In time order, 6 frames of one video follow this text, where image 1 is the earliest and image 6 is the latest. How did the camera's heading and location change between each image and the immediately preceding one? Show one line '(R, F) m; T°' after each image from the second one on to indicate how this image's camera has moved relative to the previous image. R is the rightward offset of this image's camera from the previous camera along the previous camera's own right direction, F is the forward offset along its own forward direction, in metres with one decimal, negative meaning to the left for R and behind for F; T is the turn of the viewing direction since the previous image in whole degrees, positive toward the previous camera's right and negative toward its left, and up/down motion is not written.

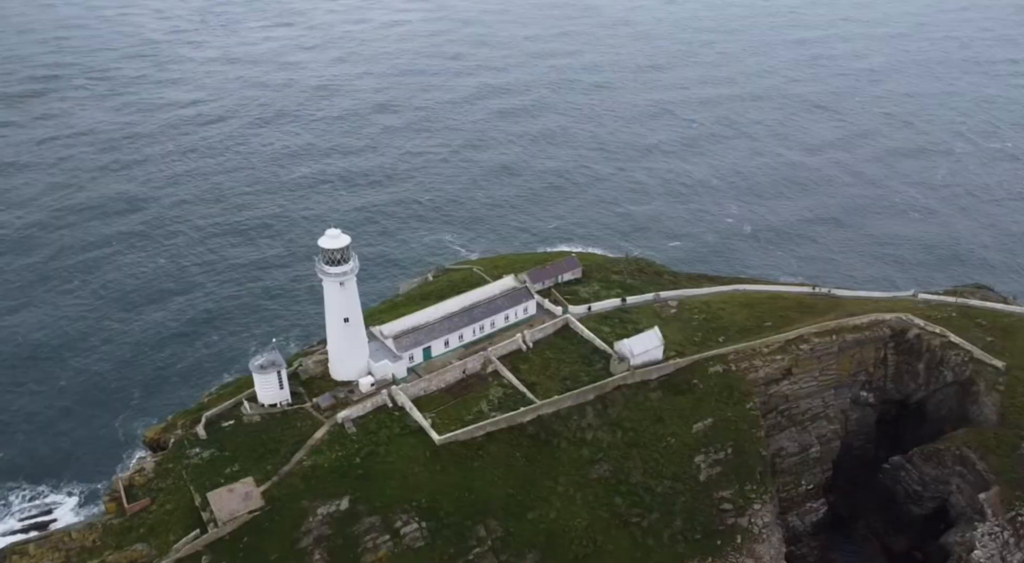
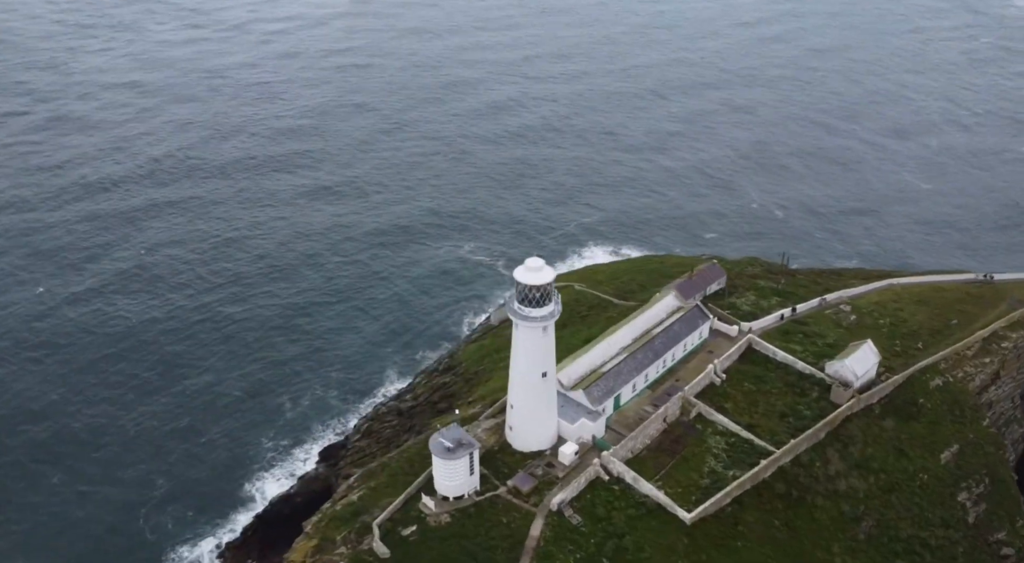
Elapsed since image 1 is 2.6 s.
(-16.3, +13.0) m; +7°
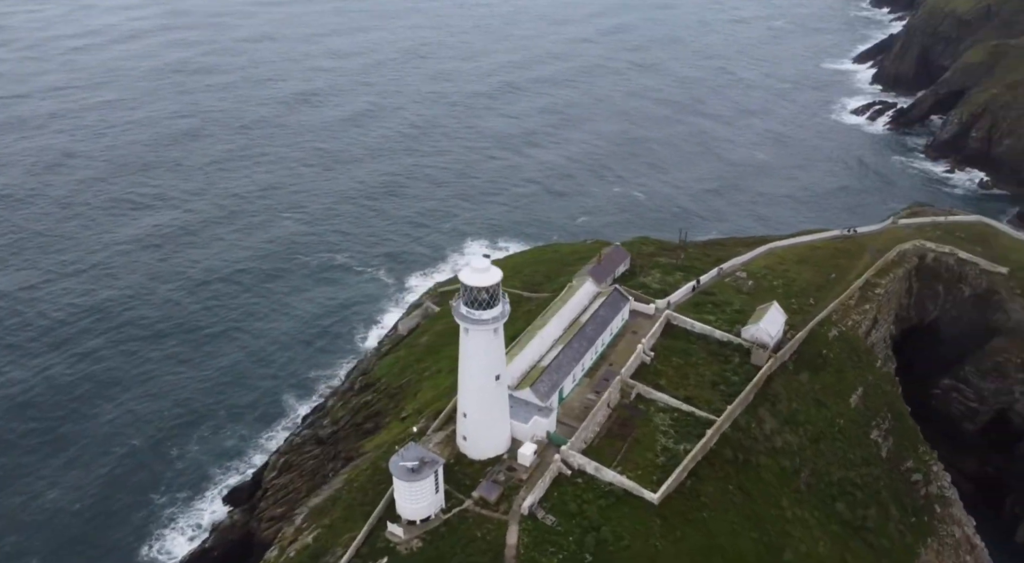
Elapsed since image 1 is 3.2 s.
(-5.6, +0.8) m; +11°
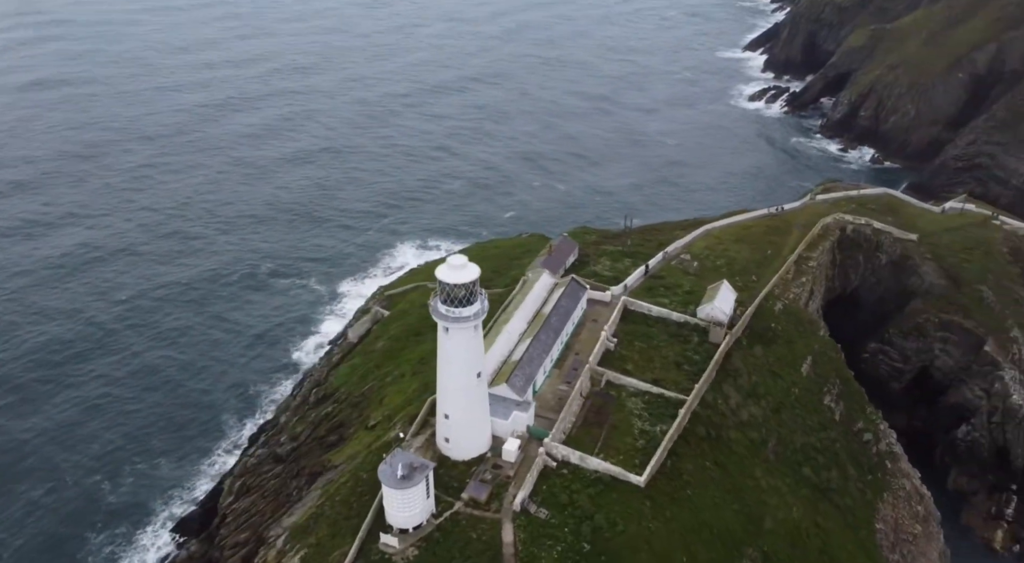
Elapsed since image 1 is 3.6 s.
(-4.3, +0.3) m; +7°
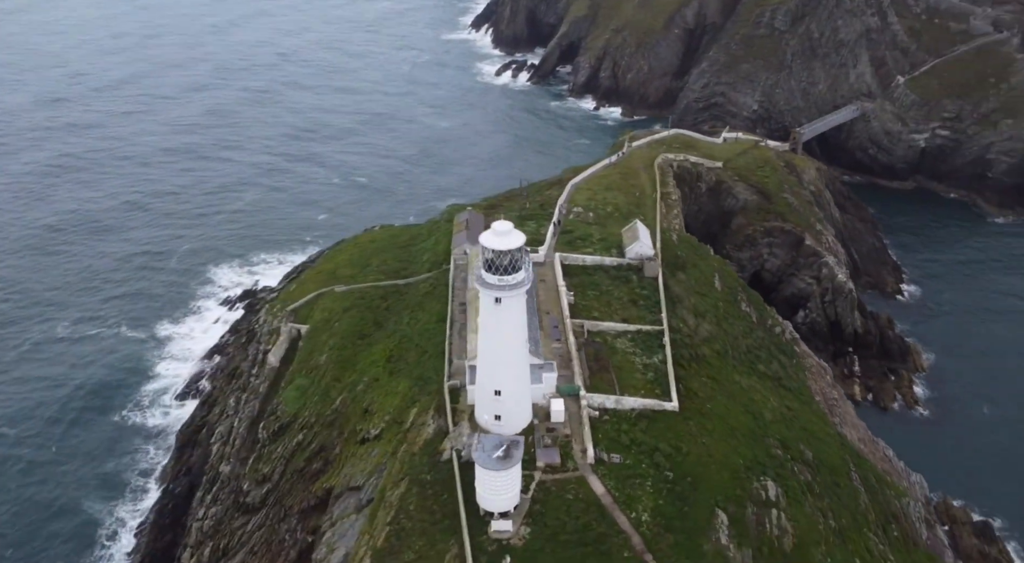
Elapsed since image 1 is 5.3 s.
(-18.6, +4.2) m; +23°
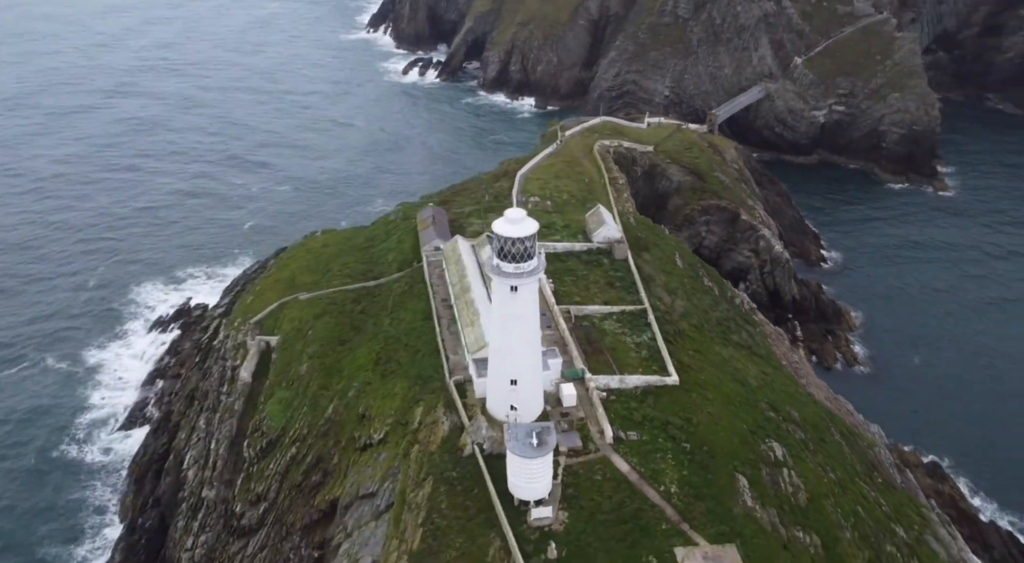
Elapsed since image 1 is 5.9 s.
(-6.5, +0.7) m; +8°
